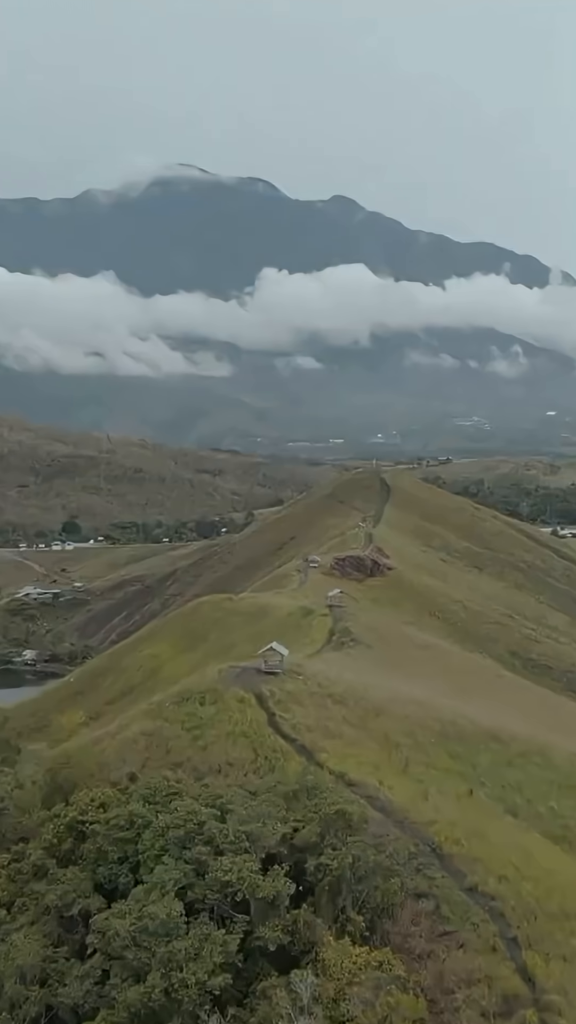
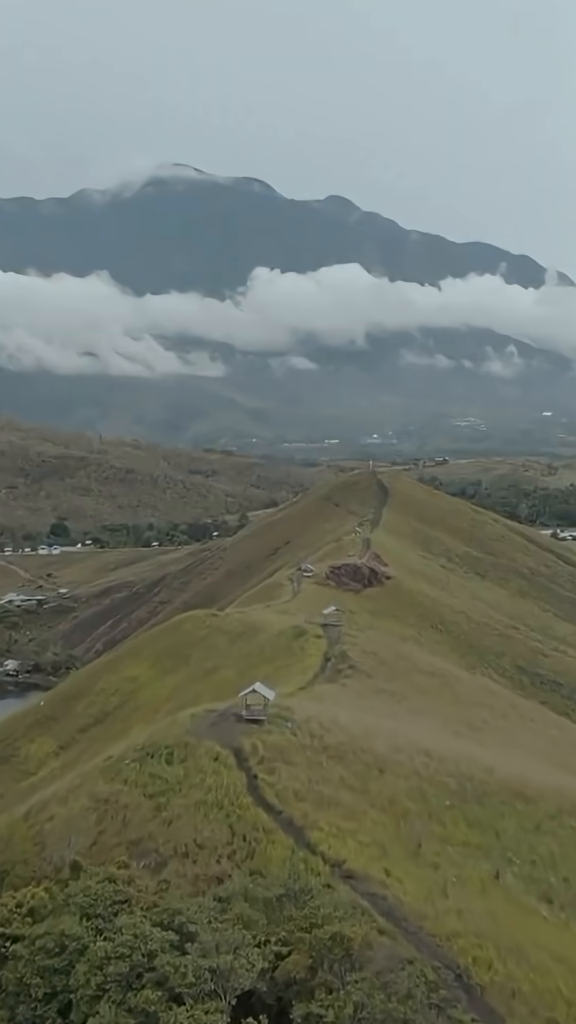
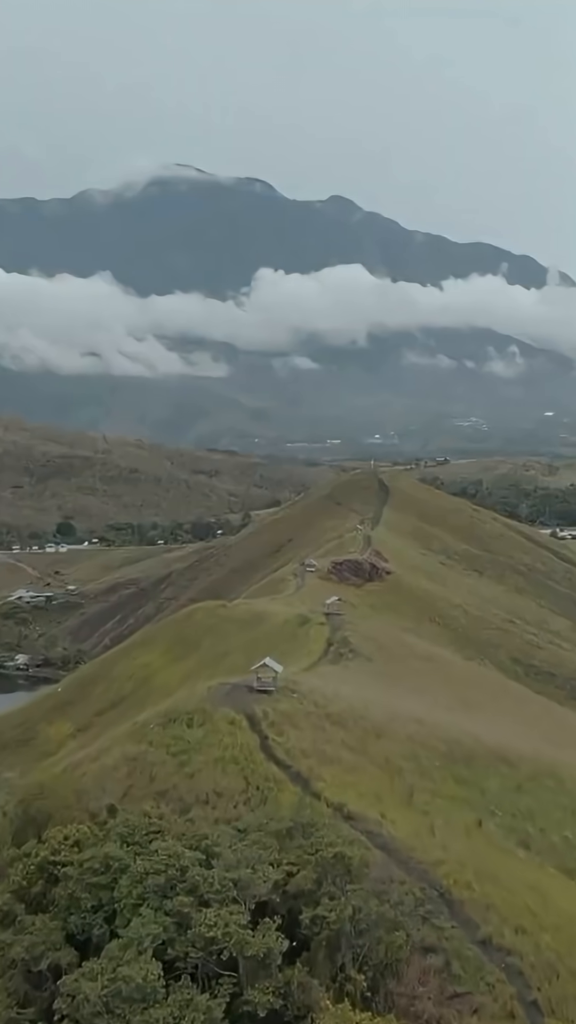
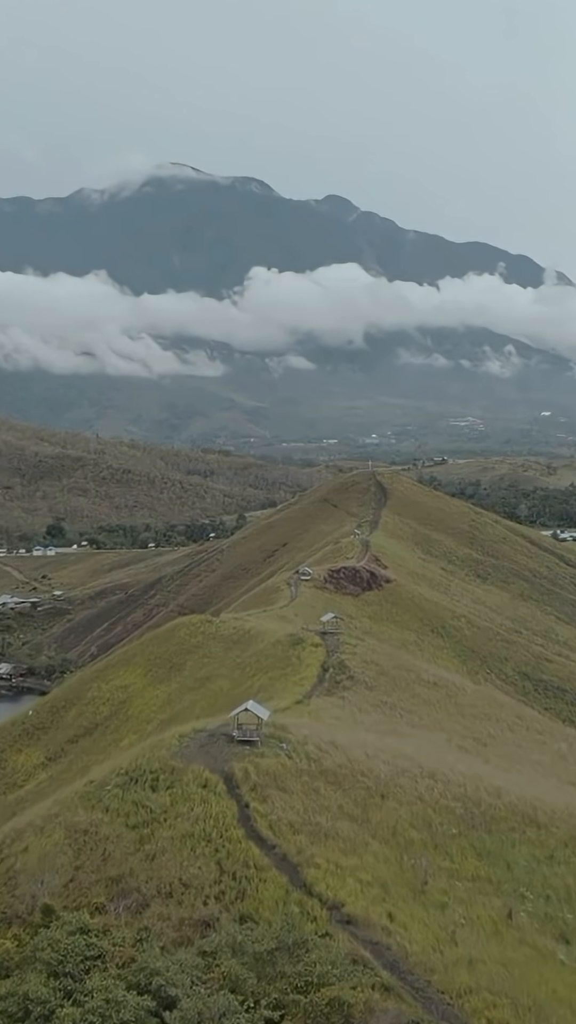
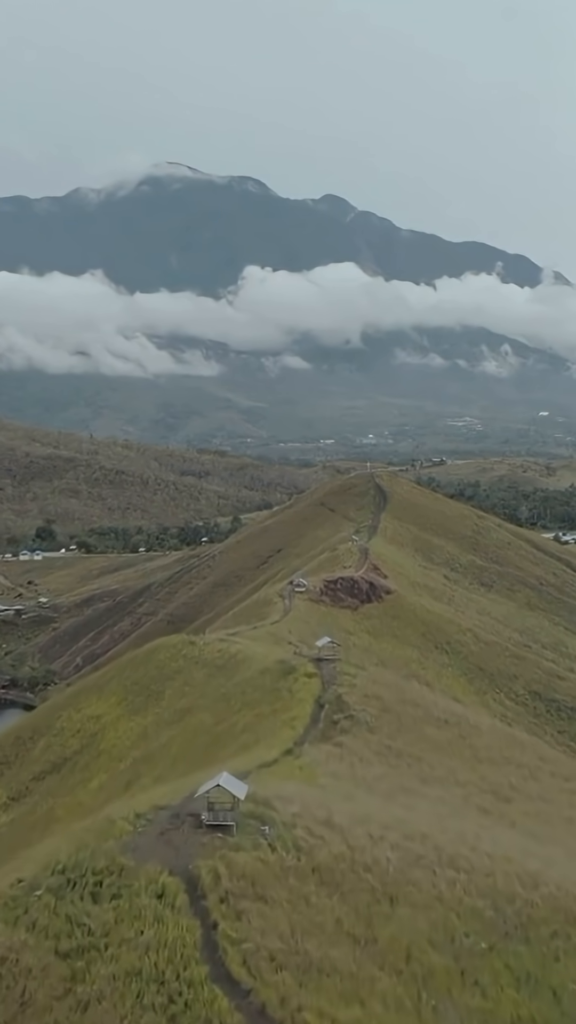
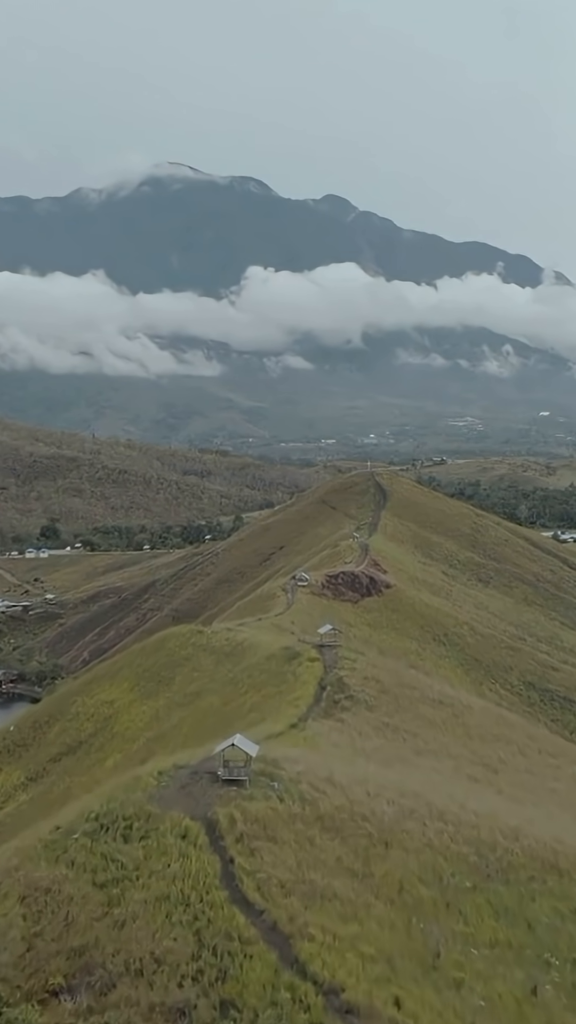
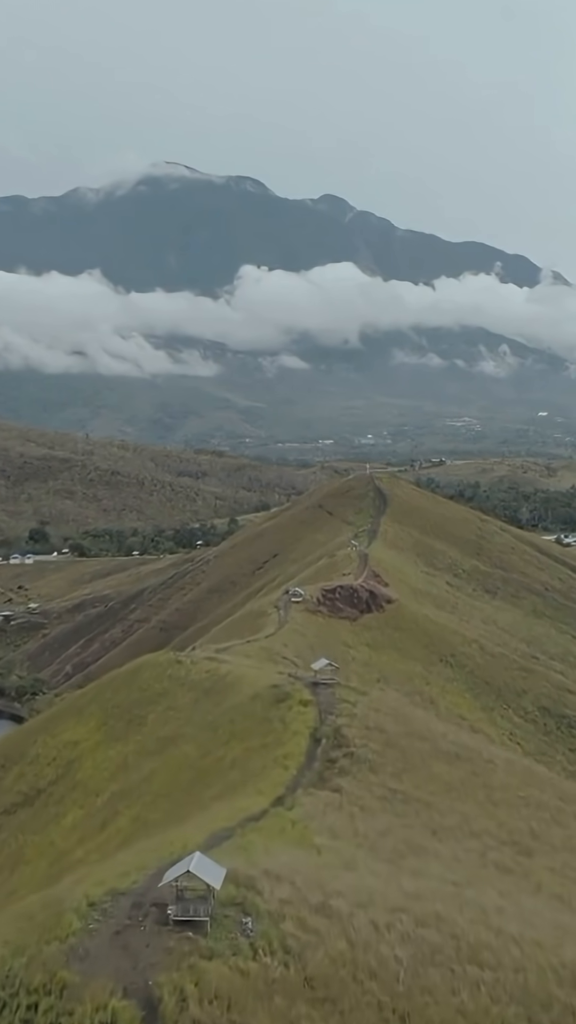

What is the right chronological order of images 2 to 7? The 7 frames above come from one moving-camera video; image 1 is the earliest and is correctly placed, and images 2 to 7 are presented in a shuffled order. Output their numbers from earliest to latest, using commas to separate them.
3, 2, 4, 6, 5, 7
